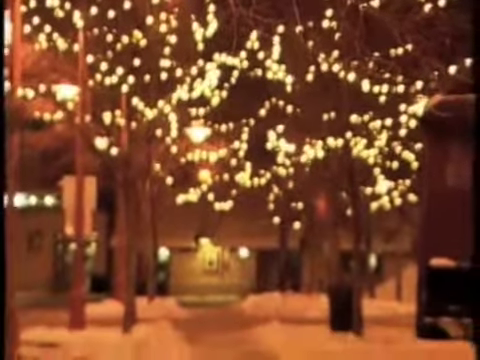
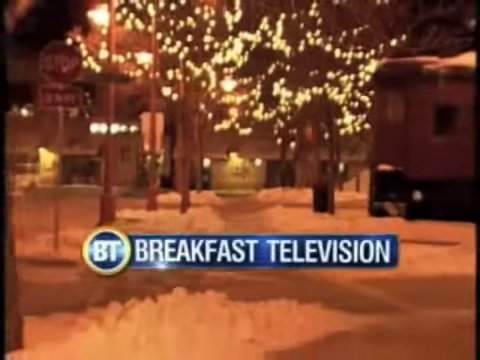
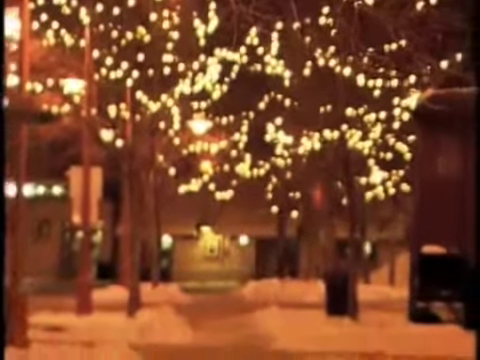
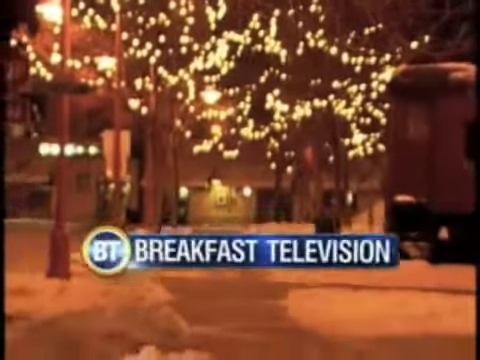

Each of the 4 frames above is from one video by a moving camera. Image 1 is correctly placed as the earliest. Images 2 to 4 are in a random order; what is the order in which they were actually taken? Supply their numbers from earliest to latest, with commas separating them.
3, 4, 2
